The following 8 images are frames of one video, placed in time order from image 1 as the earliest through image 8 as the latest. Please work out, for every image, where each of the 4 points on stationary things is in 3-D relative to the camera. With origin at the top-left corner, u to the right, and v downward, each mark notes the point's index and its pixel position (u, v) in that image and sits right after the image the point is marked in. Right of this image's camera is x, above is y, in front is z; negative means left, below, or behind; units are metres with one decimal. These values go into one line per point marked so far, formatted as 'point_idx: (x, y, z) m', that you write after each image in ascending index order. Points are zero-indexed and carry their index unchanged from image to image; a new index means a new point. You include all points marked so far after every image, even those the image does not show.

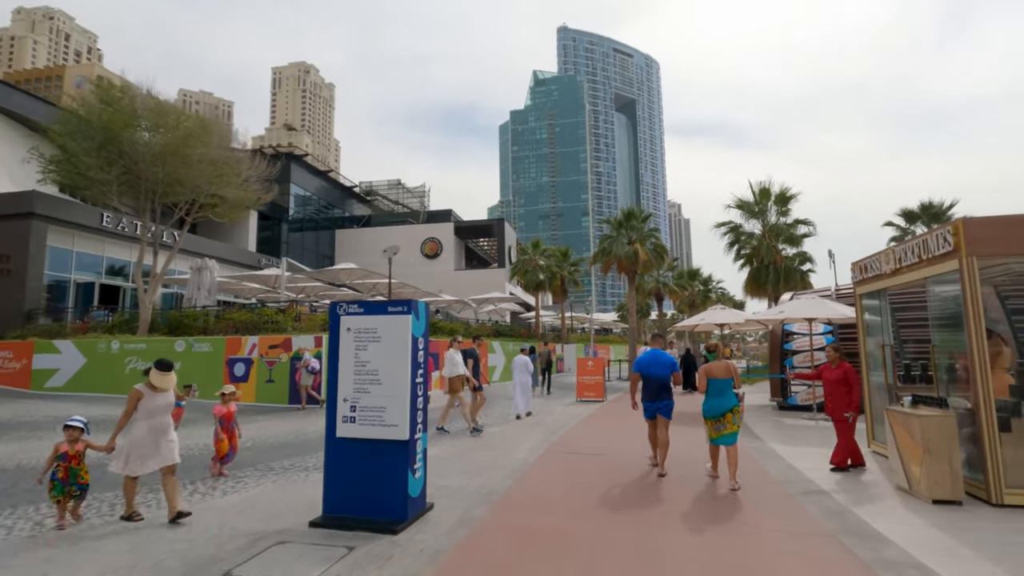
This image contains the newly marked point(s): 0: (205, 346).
0: (-9.5, -1.8, +16.5) m
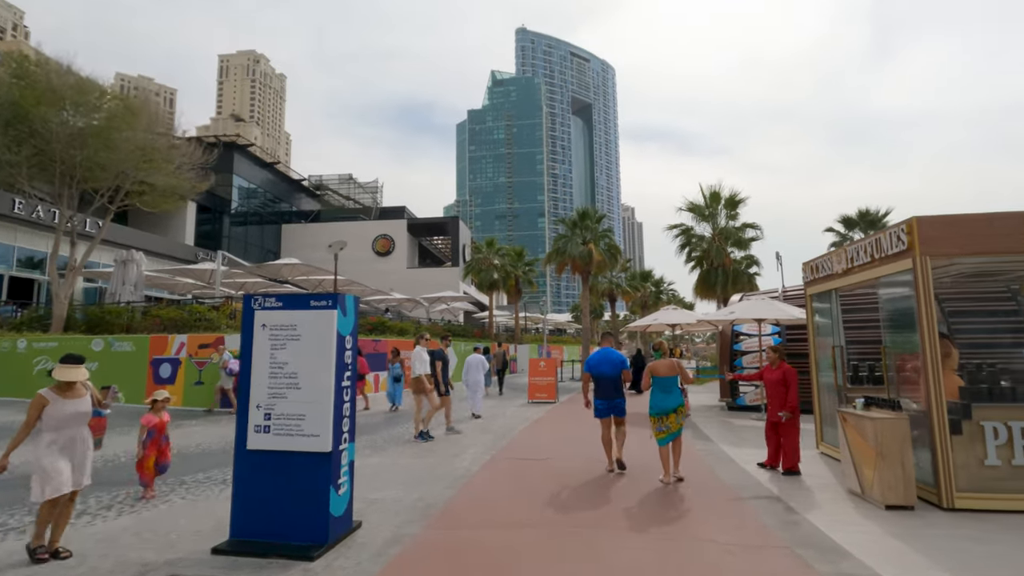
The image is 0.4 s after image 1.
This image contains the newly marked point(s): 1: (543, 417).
0: (-10.9, -1.6, +15.2) m
1: (+0.7, -3.3, +13.8) m
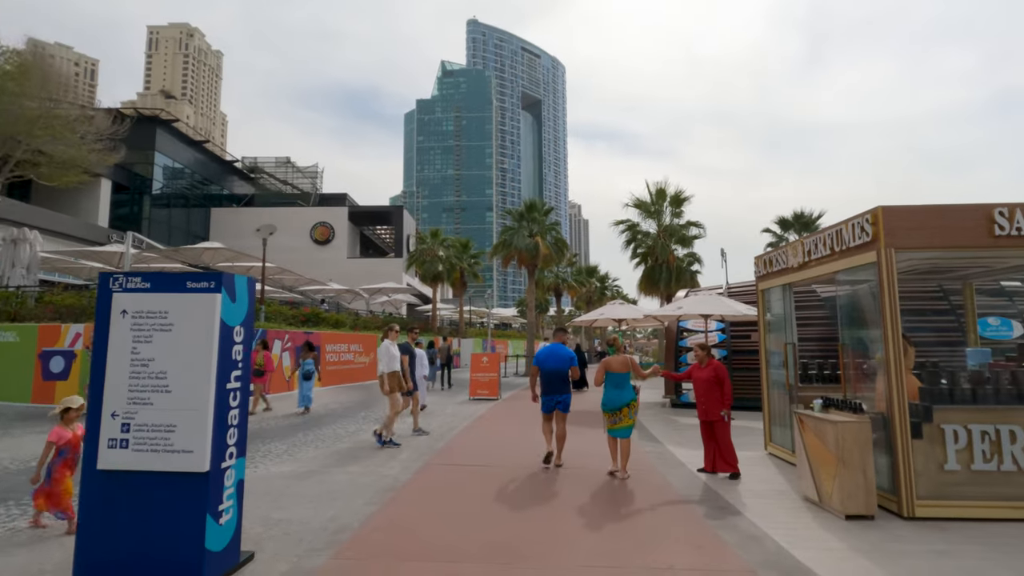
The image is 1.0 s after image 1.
0: (-12.4, -1.2, +13.3) m
1: (-0.7, -3.1, +13.1) m
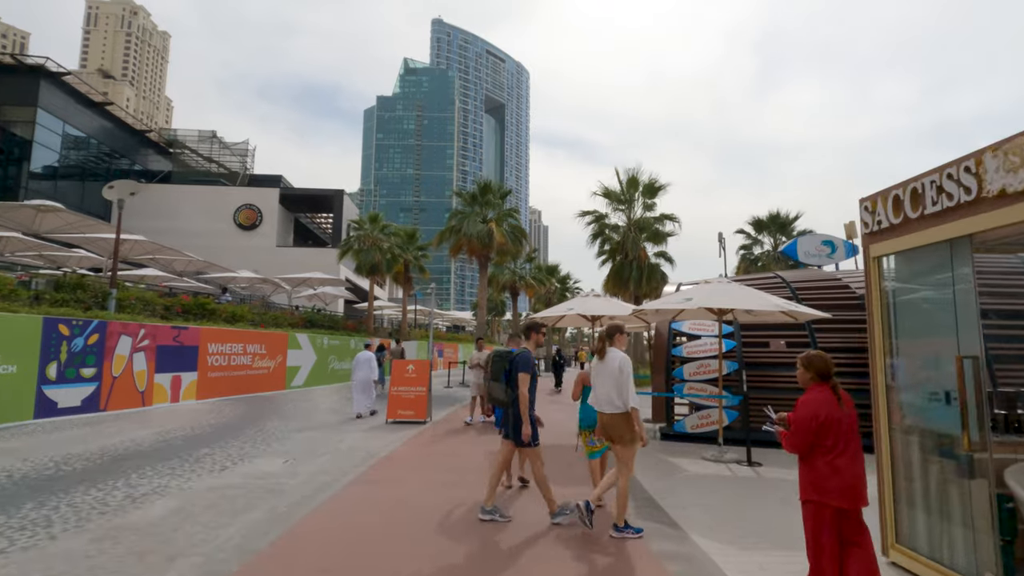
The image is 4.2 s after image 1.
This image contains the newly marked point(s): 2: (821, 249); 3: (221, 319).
0: (-13.6, -0.4, +8.1) m
1: (-2.0, -2.7, +8.8) m
2: (+8.3, +1.0, +14.4) m
3: (-9.8, -1.0, +18.1) m
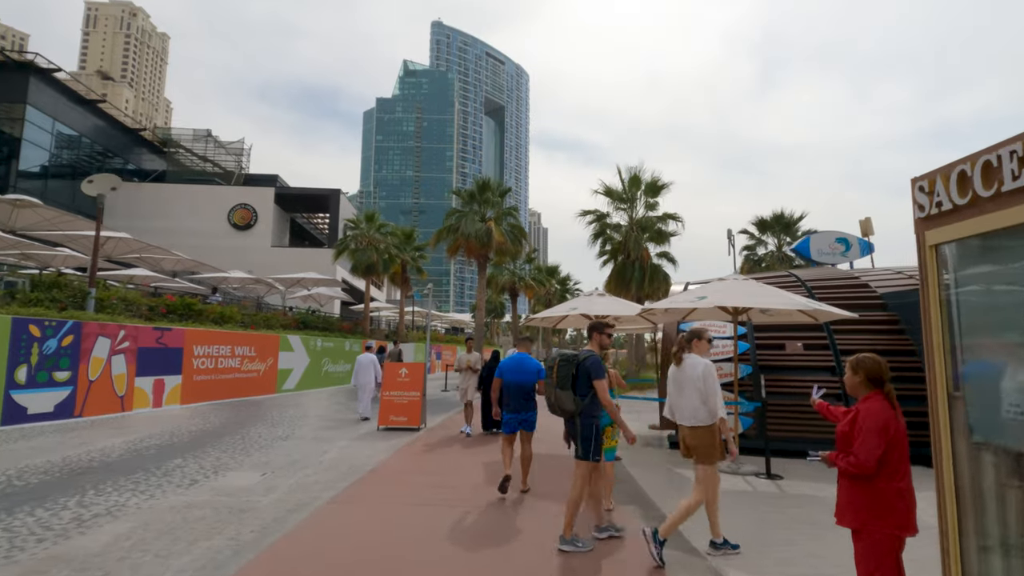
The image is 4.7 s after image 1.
0: (-13.6, -0.4, +7.5) m
1: (-2.0, -2.6, +8.1) m
2: (+8.3, +1.1, +13.8) m
3: (-9.9, -1.0, +17.5) m
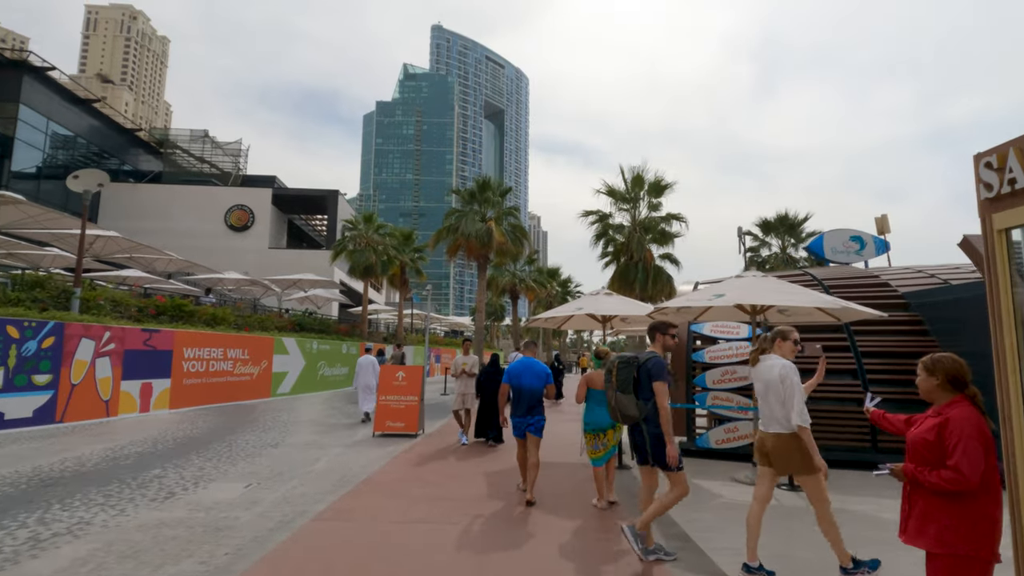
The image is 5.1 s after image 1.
0: (-13.6, -0.3, +6.9) m
1: (-1.9, -2.6, +7.6) m
2: (+8.3, +1.1, +13.3) m
3: (-9.8, -1.1, +16.9) m
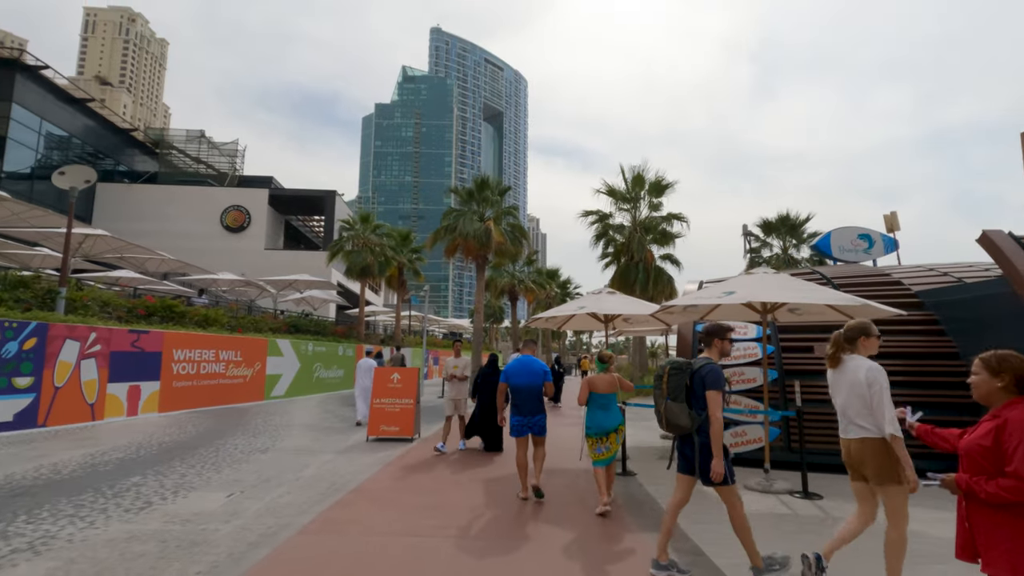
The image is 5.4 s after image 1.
0: (-13.6, -0.3, +6.5) m
1: (-2.0, -2.6, +7.2) m
2: (+8.3, +1.1, +12.9) m
3: (-9.8, -1.1, +16.5) m
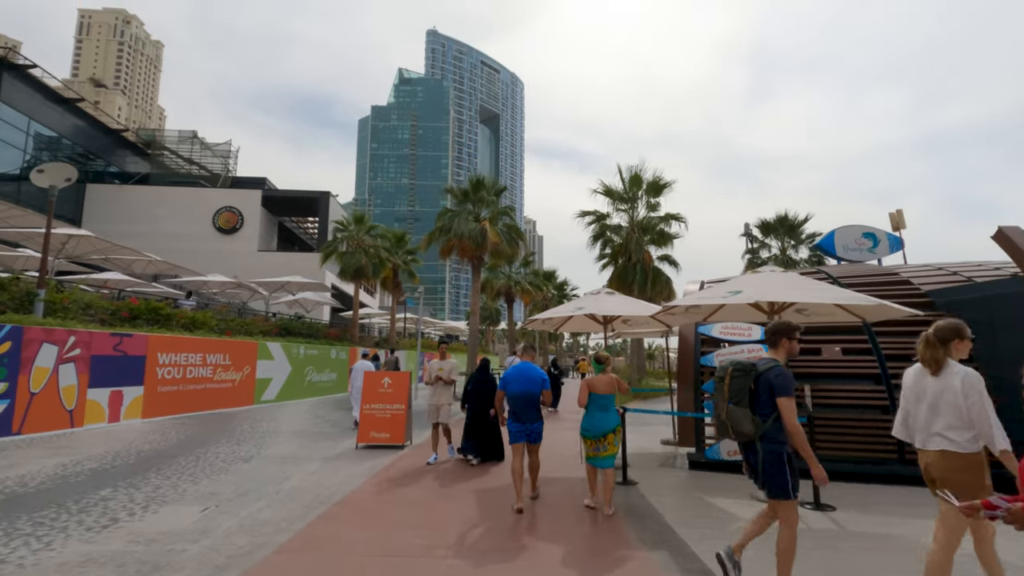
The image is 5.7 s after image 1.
0: (-13.7, -0.3, +6.1) m
1: (-2.0, -2.6, +6.8) m
2: (+8.2, +1.1, +12.6) m
3: (-10.0, -1.1, +16.1) m
